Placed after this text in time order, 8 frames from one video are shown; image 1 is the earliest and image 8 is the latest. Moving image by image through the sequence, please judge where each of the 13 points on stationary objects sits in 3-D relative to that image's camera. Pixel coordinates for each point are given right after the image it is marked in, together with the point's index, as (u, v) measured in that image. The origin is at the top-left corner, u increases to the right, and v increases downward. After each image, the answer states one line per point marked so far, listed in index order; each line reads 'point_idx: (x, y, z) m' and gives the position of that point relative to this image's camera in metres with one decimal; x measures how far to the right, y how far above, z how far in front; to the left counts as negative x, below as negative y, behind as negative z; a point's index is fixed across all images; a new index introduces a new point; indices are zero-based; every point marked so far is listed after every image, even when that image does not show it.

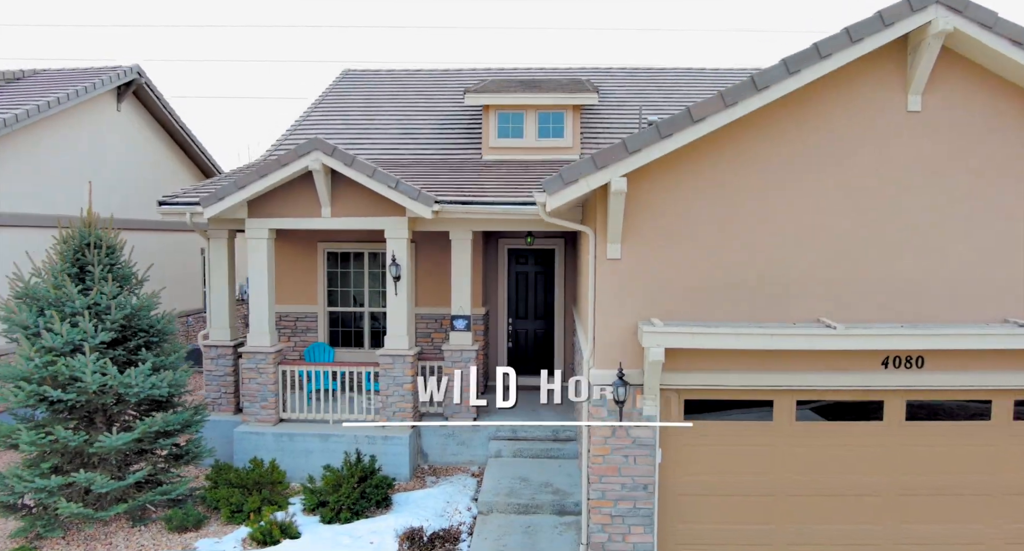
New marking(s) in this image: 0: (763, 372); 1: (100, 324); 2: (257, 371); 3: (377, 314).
0: (+2.2, -0.9, +5.7) m
1: (-4.3, -0.5, +6.8) m
2: (-3.2, -1.2, +8.3) m
3: (-2.0, -0.6, +9.9) m
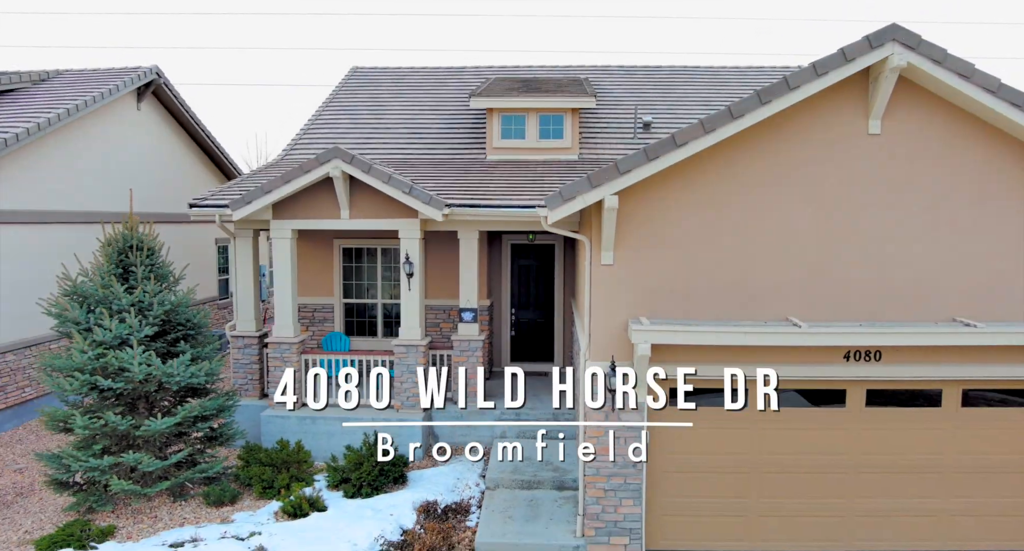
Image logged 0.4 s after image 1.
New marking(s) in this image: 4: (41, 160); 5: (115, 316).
0: (+2.3, -0.9, +6.4) m
1: (-4.2, -0.5, +7.5) m
2: (-3.2, -1.2, +9.0) m
3: (-2.0, -0.5, +10.6) m
4: (-8.0, +2.0, +11.0) m
5: (-4.5, -0.5, +7.5) m
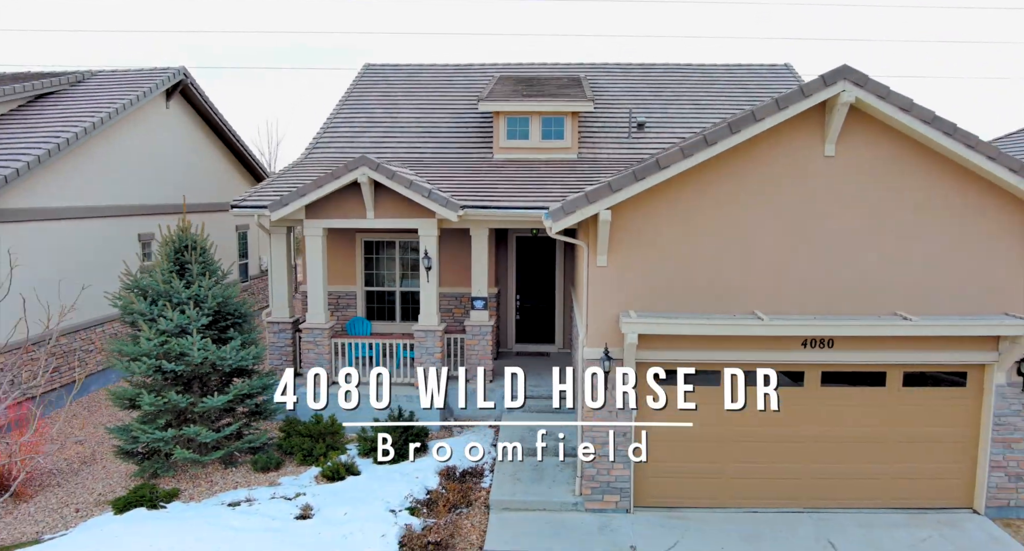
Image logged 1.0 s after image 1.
0: (+2.4, -0.9, +7.6) m
1: (-4.1, -0.5, +8.6) m
2: (-3.1, -1.1, +10.2) m
3: (-1.9, -0.3, +11.7) m
4: (-7.9, +2.1, +12.0) m
5: (-4.4, -0.4, +8.6) m
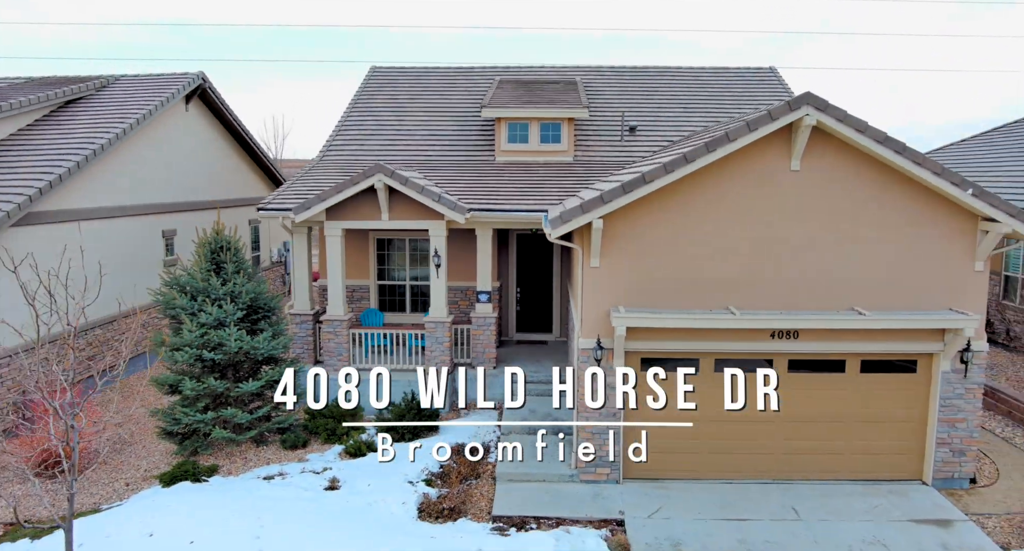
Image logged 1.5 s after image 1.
0: (+2.4, -0.9, +8.6) m
1: (-4.1, -0.4, +9.6) m
2: (-3.0, -1.0, +11.1) m
3: (-1.9, -0.2, +12.7) m
4: (-7.8, +2.3, +12.9) m
5: (-4.3, -0.4, +9.5) m
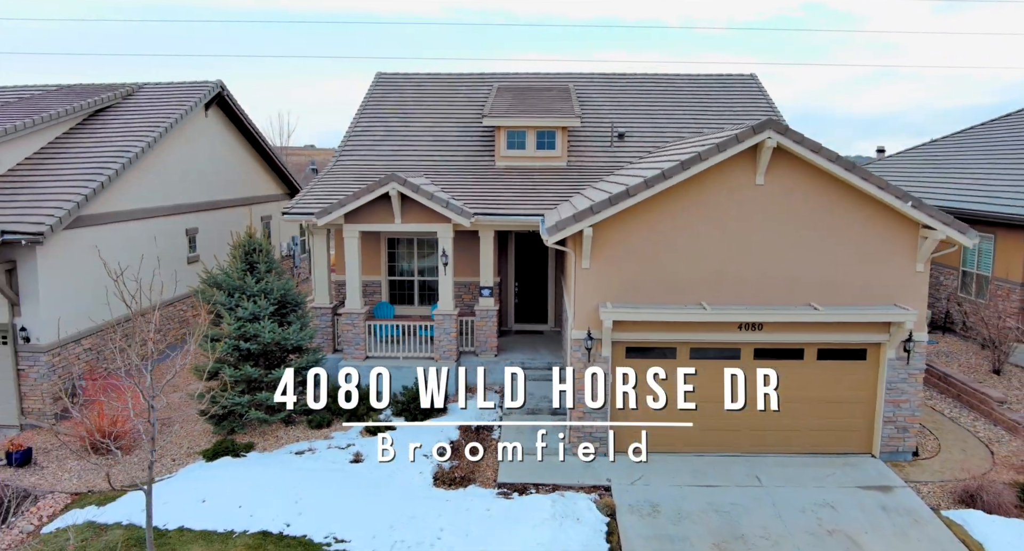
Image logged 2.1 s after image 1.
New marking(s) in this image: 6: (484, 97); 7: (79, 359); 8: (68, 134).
0: (+2.4, -0.9, +9.8) m
1: (-4.1, -0.4, +10.8) m
2: (-3.0, -1.0, +12.4) m
3: (-1.9, -0.1, +13.9) m
4: (-7.9, +2.3, +14.0) m
5: (-4.3, -0.4, +10.7) m
6: (-0.7, +4.7, +17.0) m
7: (-8.1, -1.6, +12.1) m
8: (-9.6, +3.1, +14.0) m
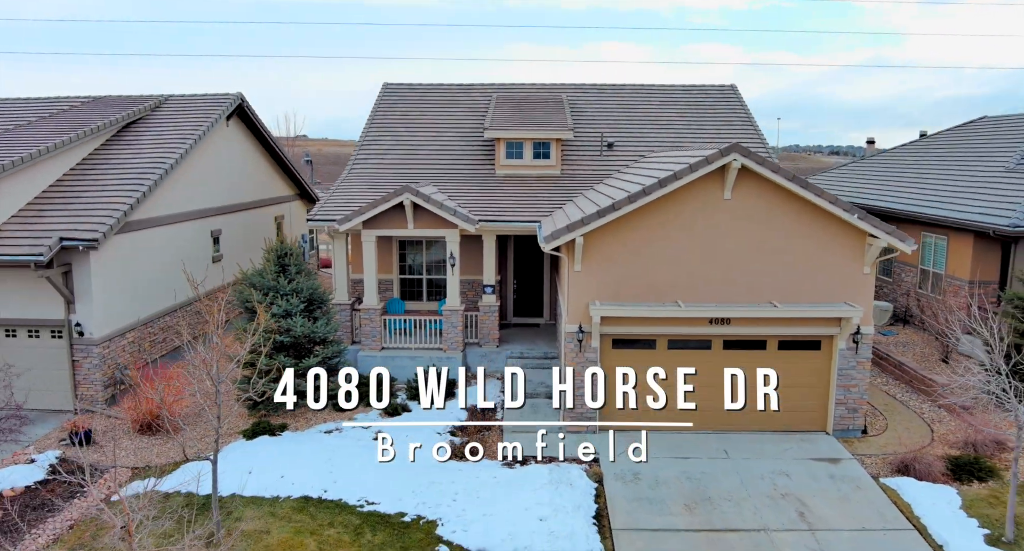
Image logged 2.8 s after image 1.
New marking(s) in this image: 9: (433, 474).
0: (+2.5, -0.9, +11.3) m
1: (-4.1, -0.4, +12.2) m
2: (-3.0, -1.0, +13.8) m
3: (-1.9, -0.1, +15.3) m
4: (-7.9, +2.4, +15.4) m
5: (-4.3, -0.4, +12.2) m
6: (-0.8, +4.8, +18.4) m
7: (-8.1, -1.6, +13.5) m
8: (-9.6, +3.1, +15.3) m
9: (-1.3, -3.2, +10.3) m
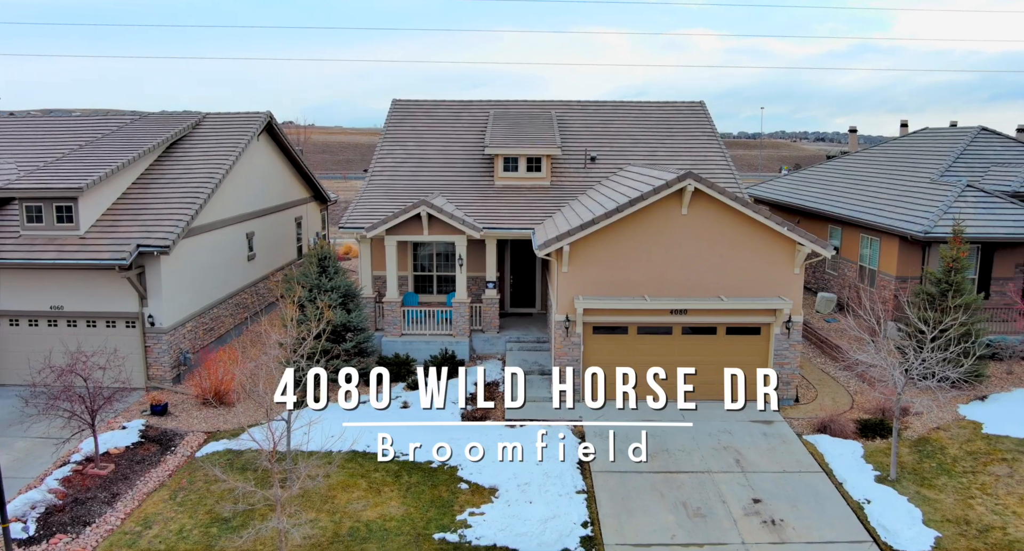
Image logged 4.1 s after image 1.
0: (+2.5, -0.9, +14.1) m
1: (-4.1, -0.4, +14.8) m
2: (-3.1, -0.9, +16.5) m
3: (-2.0, 0.0, +18.0) m
4: (-8.0, +2.4, +17.9) m
5: (-4.3, -0.4, +14.8) m
6: (-0.9, +4.9, +21.0) m
7: (-8.1, -1.6, +16.1) m
8: (-9.7, +3.2, +17.7) m
9: (-1.2, -3.2, +13.1) m
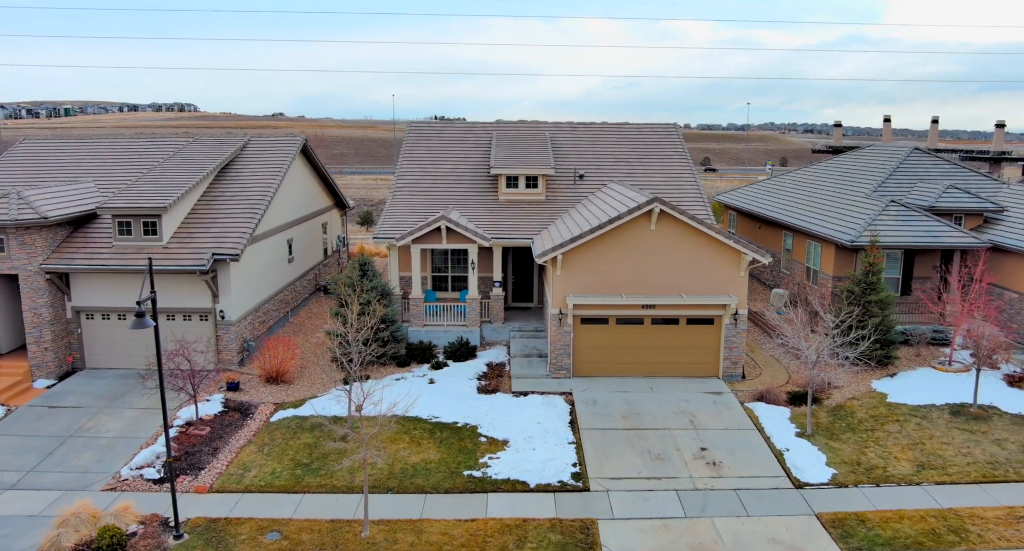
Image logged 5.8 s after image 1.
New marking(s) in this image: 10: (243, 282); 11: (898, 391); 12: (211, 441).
0: (+2.6, -1.0, +17.8) m
1: (-4.0, -0.5, +18.4) m
2: (-3.0, -0.9, +20.0) m
3: (-1.9, 0.0, +21.6) m
4: (-7.9, +2.4, +21.3) m
5: (-4.2, -0.5, +18.3) m
6: (-0.9, +4.9, +24.5) m
7: (-8.1, -1.6, +19.6) m
8: (-9.6, +3.1, +21.2) m
9: (-1.1, -3.3, +16.7) m
10: (-8.0, -0.2, +19.4) m
11: (+10.8, -3.2, +18.1) m
12: (-7.1, -3.9, +15.3) m
